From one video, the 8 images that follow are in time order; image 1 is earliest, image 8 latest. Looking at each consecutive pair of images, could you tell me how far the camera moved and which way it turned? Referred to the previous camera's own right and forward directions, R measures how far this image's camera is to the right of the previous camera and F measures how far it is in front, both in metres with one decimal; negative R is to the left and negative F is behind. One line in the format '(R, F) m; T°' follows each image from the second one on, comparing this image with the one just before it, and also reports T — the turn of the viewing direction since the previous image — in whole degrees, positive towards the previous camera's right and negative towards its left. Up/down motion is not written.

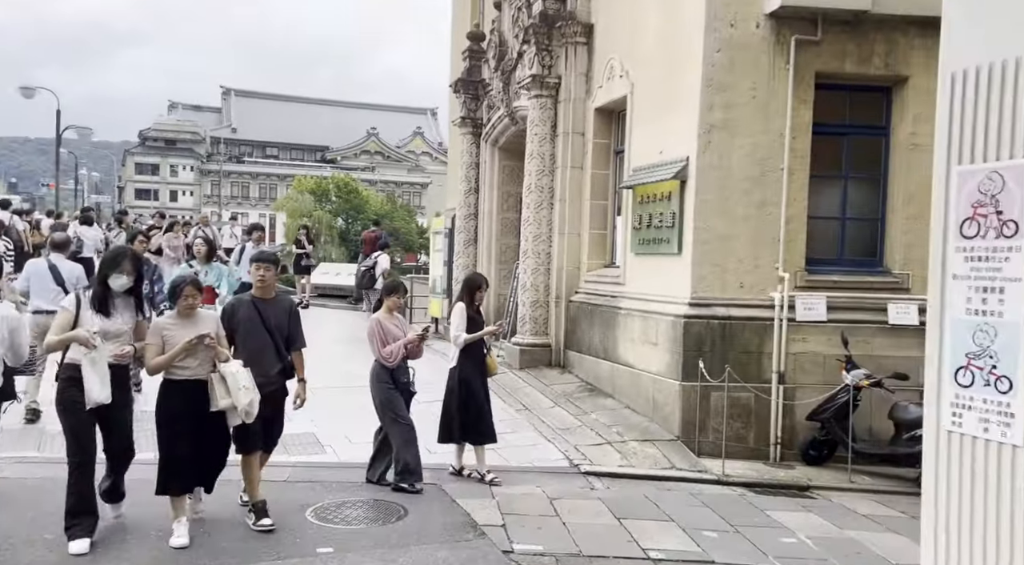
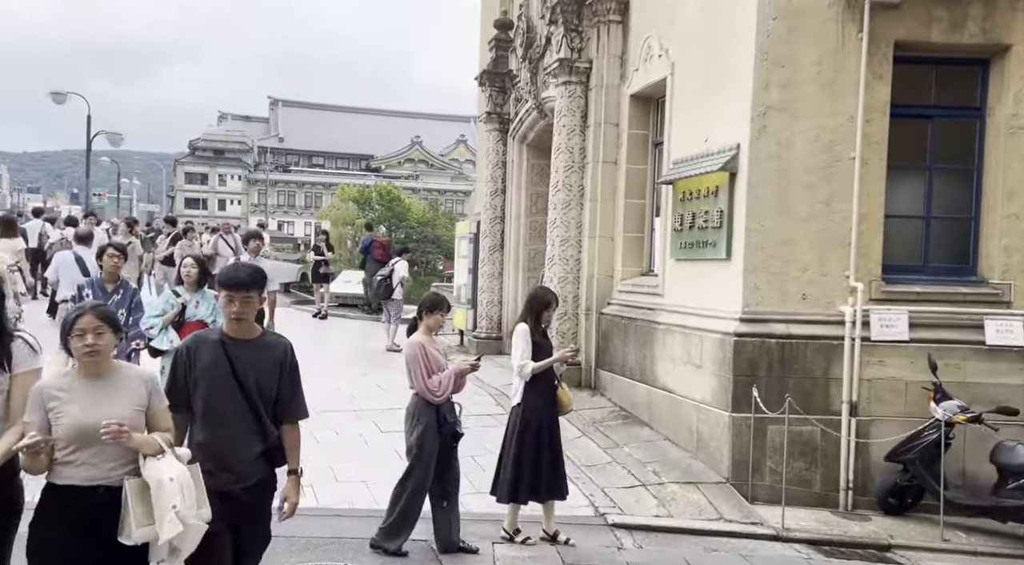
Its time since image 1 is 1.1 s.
(+0.2, +1.3) m; -3°
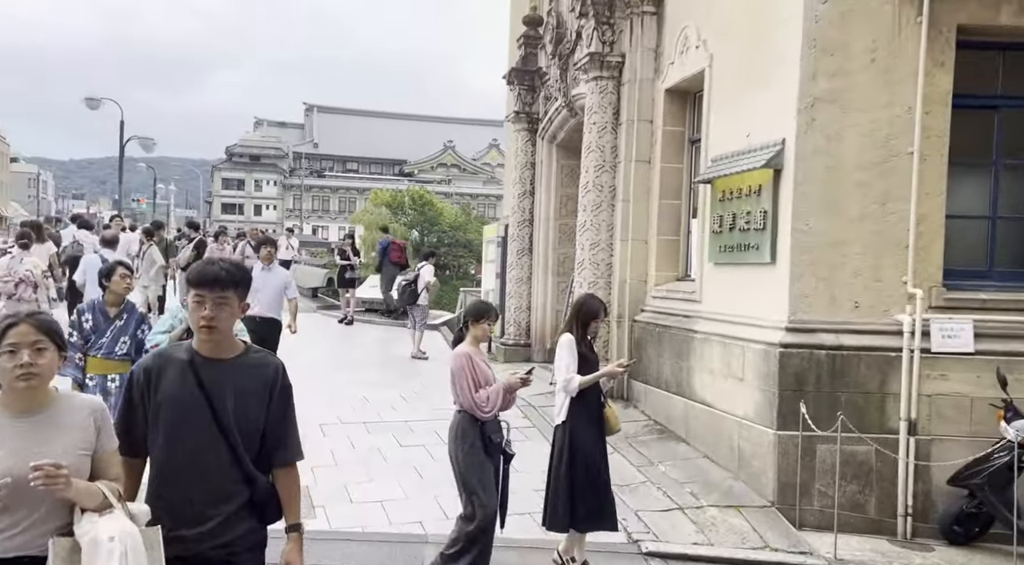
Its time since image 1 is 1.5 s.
(0.0, +0.5) m; -2°
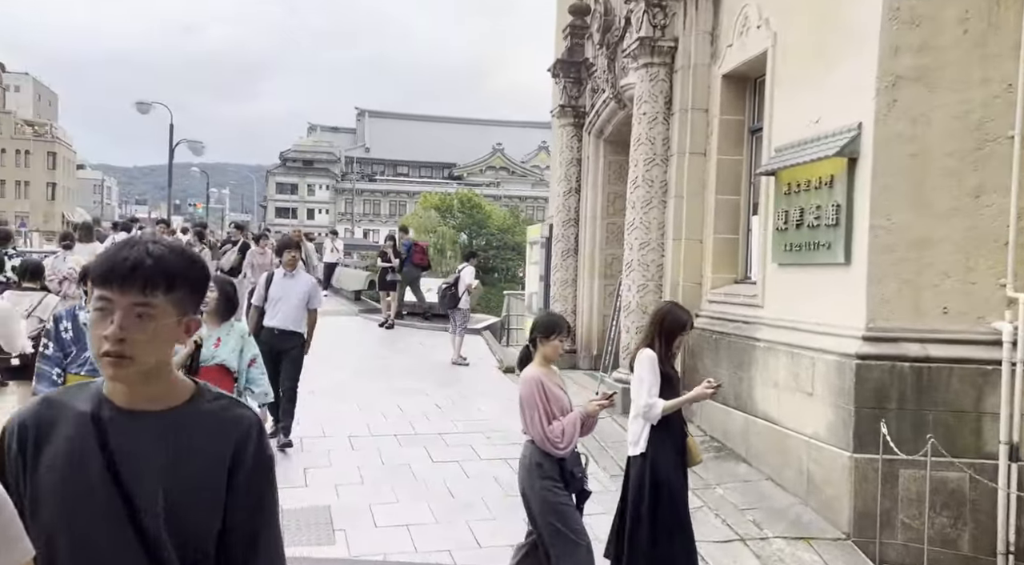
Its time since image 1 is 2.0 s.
(+0.1, +0.6) m; -3°
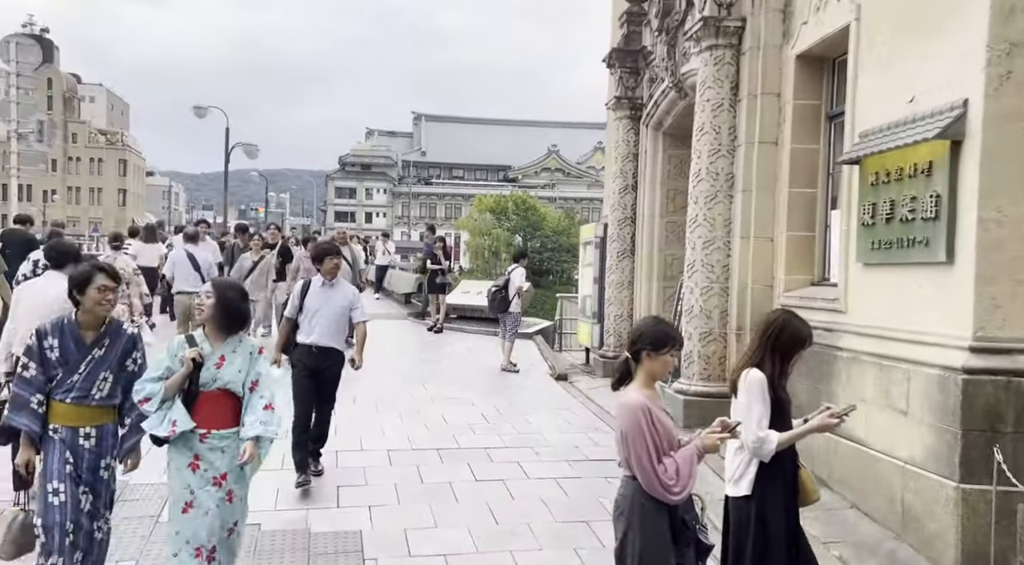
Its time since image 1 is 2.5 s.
(0.0, +0.7) m; -4°
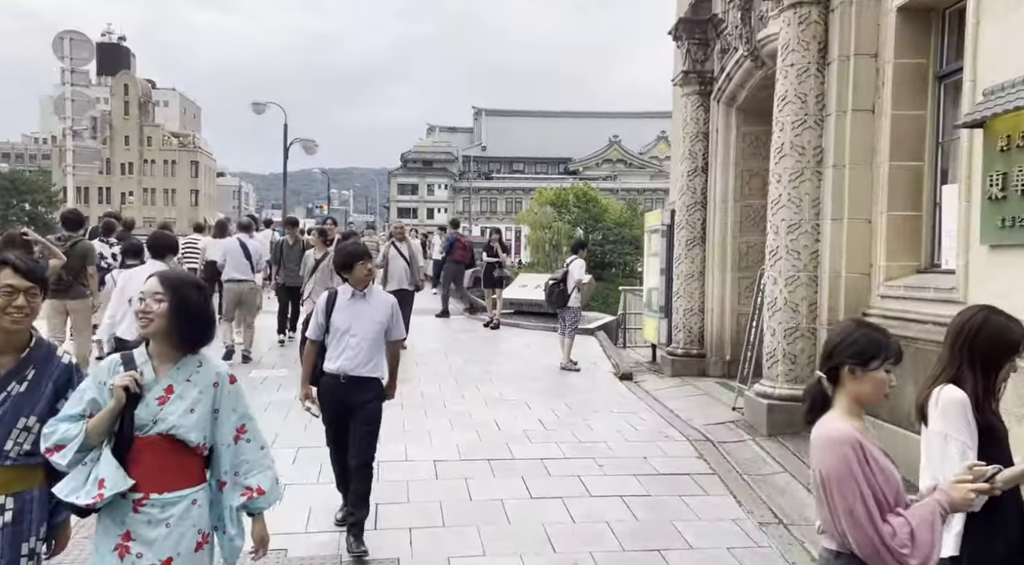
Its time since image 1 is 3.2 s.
(0.0, +0.8) m; -4°
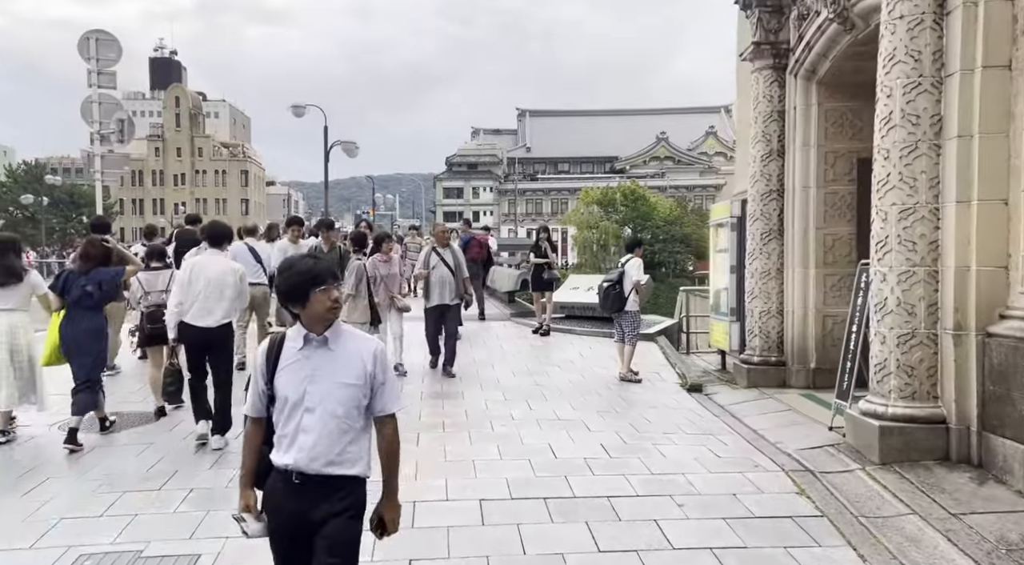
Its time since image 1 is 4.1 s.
(-0.1, +1.1) m; -3°
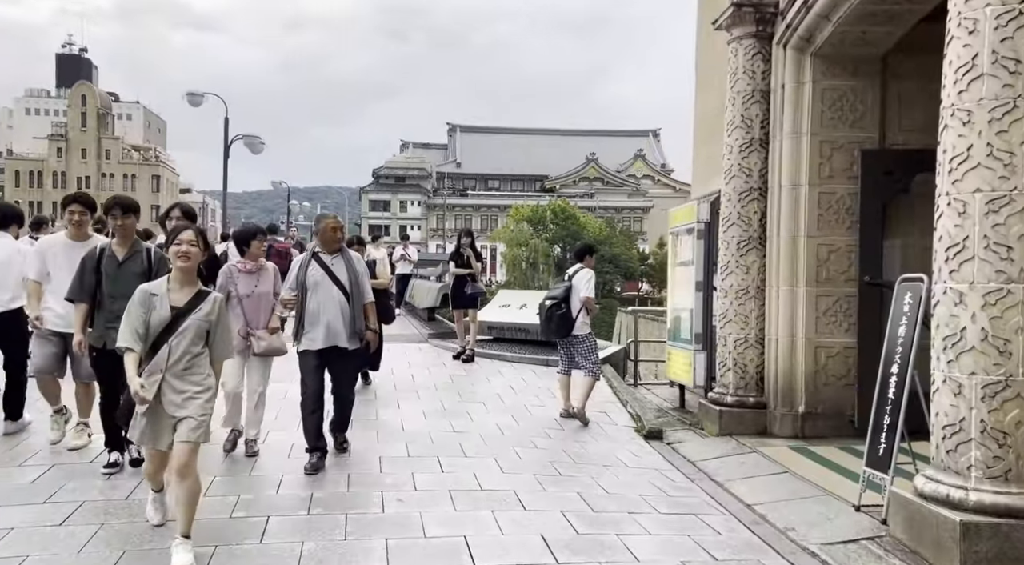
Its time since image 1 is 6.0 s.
(+0.1, +2.2) m; +5°
